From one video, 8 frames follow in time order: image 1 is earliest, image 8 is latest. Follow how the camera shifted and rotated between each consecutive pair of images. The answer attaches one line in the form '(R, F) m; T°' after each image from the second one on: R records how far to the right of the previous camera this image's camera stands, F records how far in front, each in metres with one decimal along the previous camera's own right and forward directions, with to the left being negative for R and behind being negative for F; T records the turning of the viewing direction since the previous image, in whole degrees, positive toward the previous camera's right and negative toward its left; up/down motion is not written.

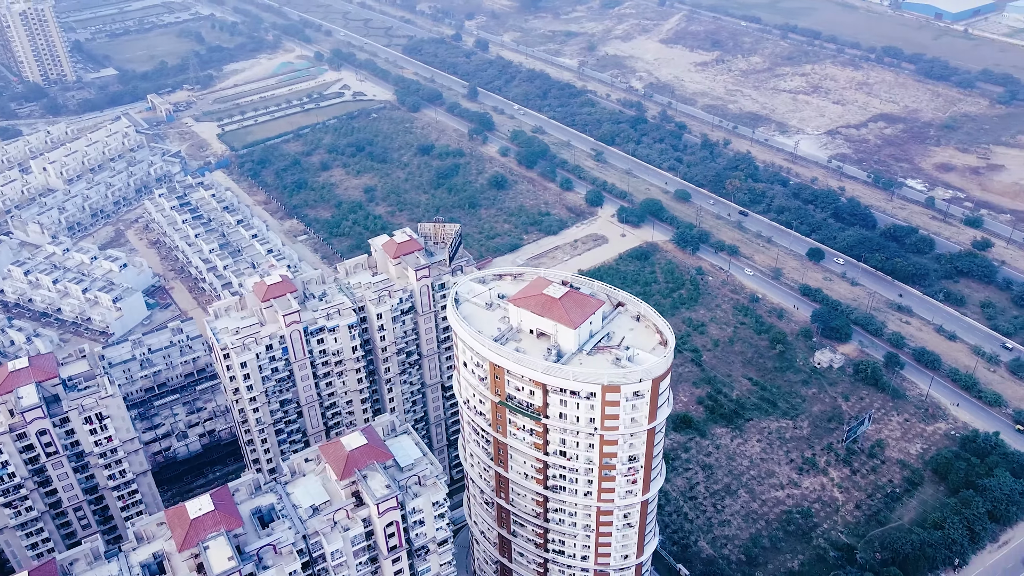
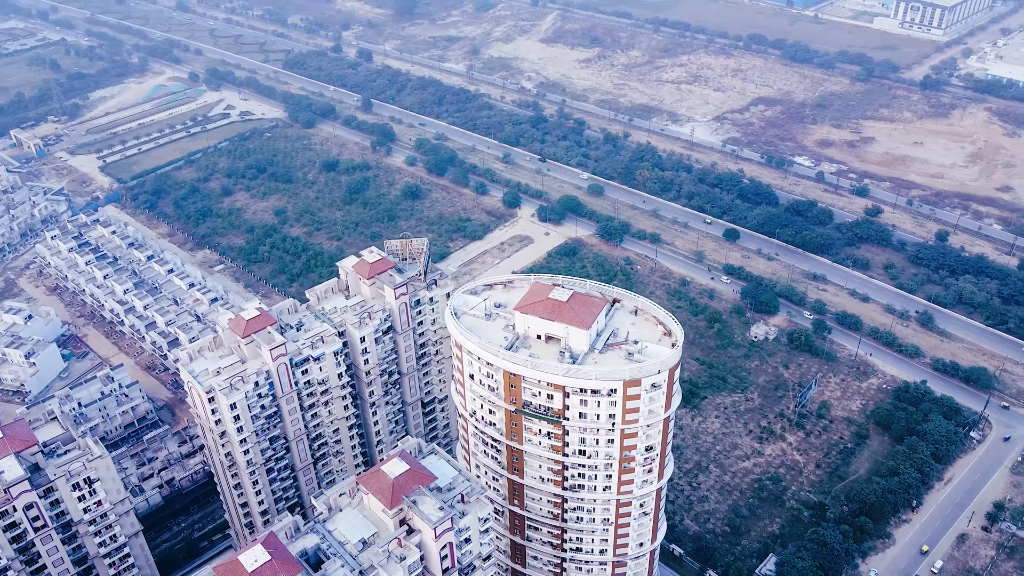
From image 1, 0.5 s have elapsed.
(-6.4, +0.2) m; +9°
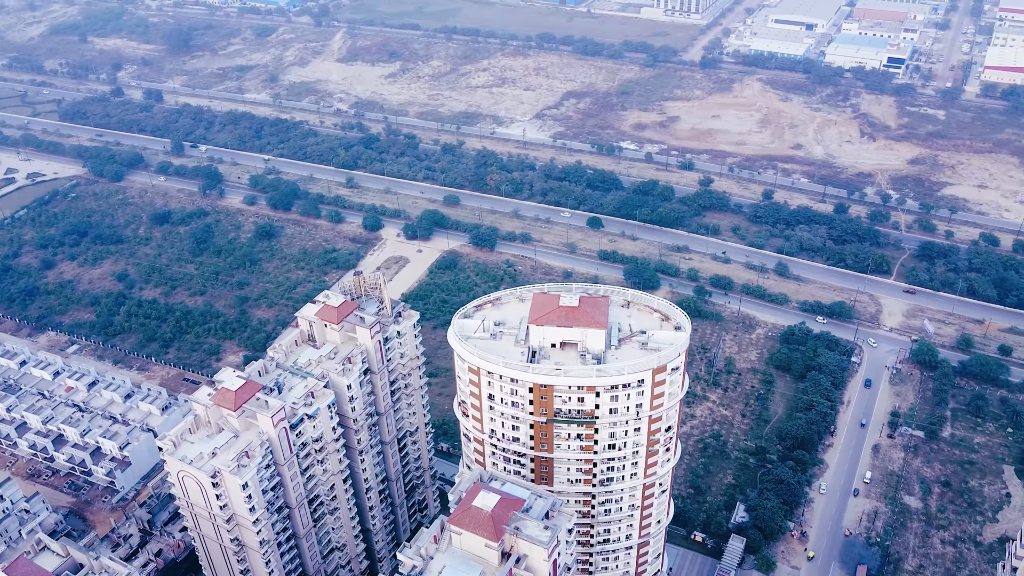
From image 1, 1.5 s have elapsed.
(-11.2, +0.9) m; +15°
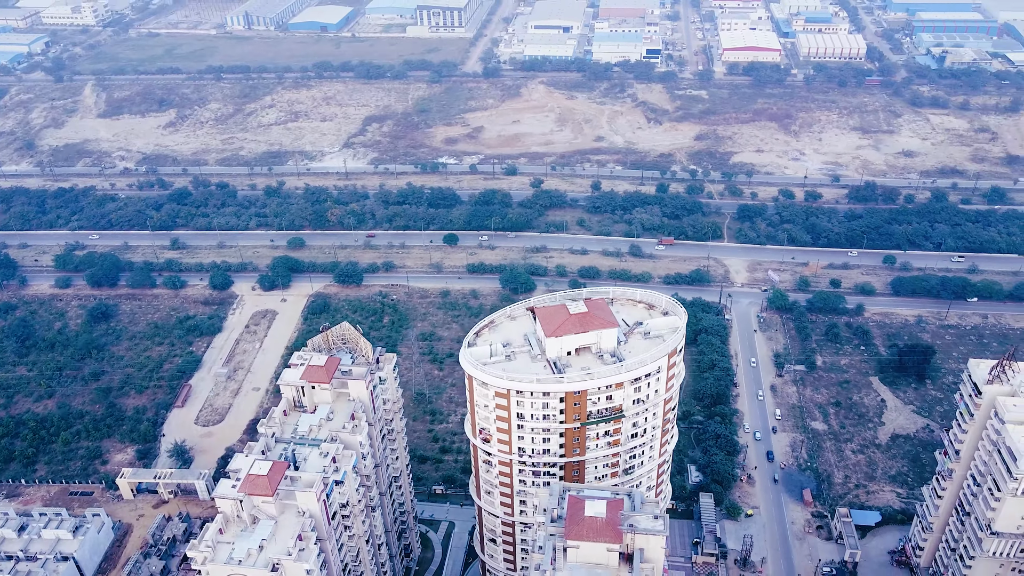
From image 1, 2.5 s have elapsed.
(-12.8, +1.0) m; +17°
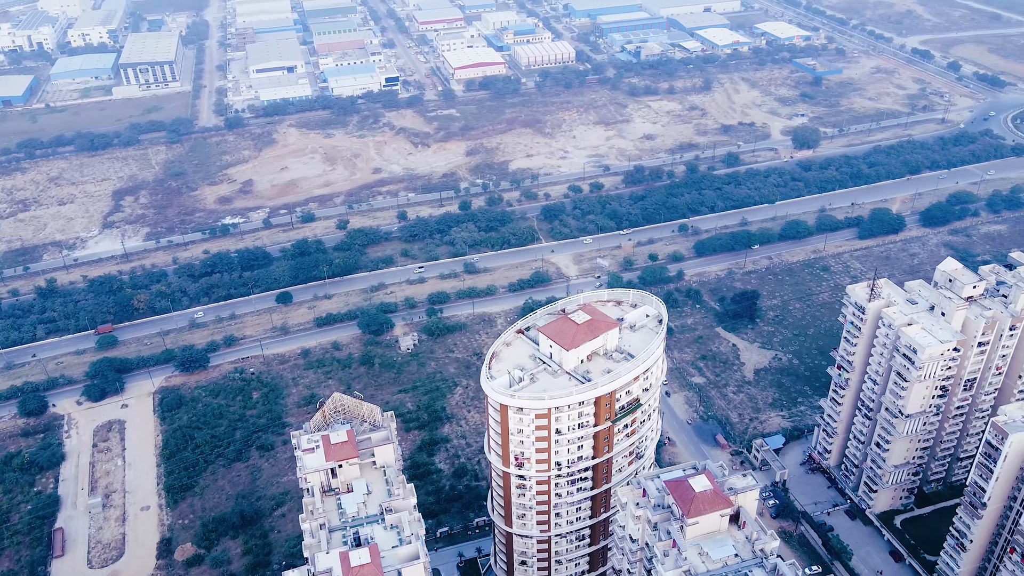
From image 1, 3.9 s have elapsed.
(-15.9, +1.5) m; +21°
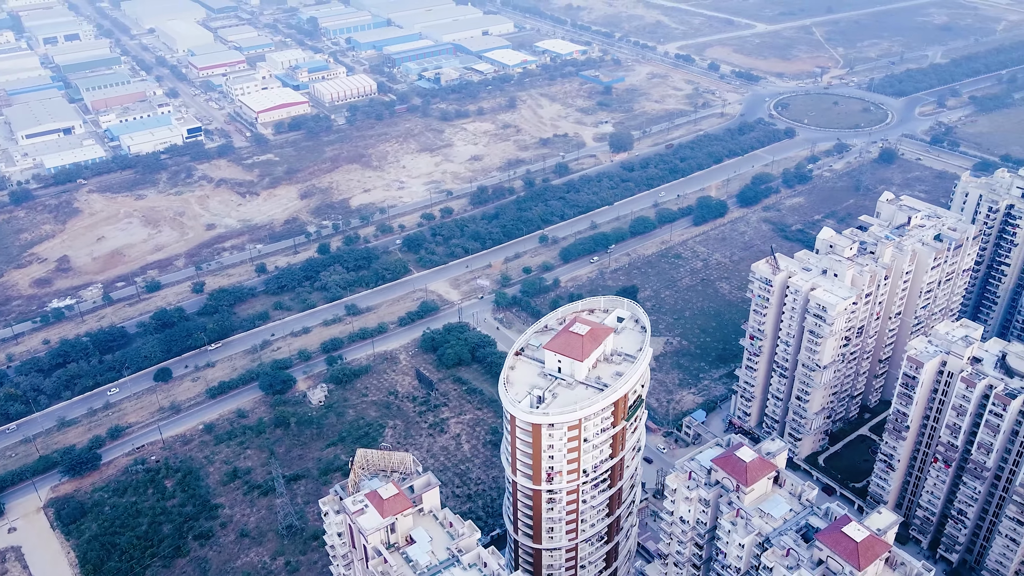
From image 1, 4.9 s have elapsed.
(-12.9, +0.4) m; +16°
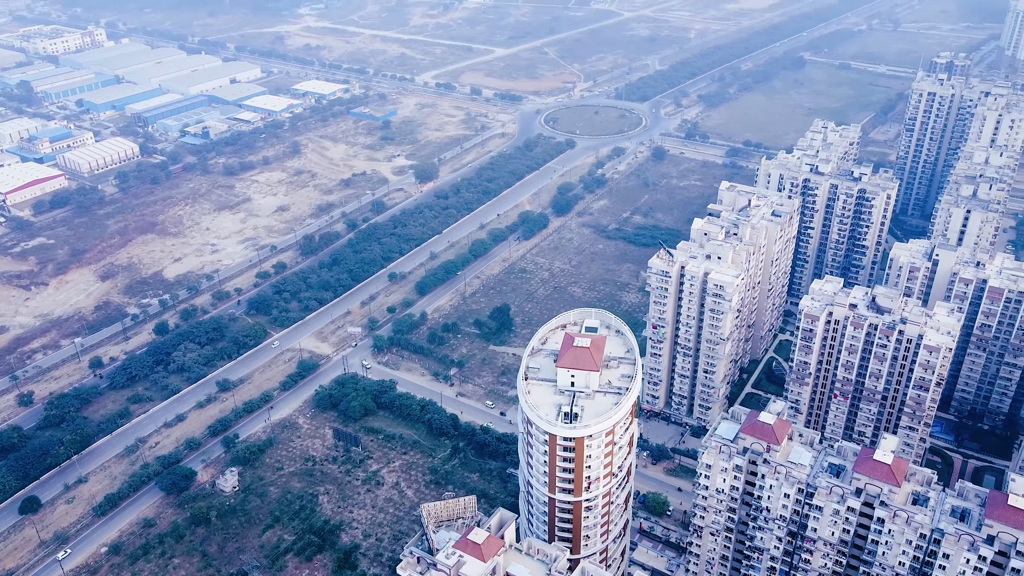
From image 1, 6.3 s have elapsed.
(-16.0, +0.9) m; +19°
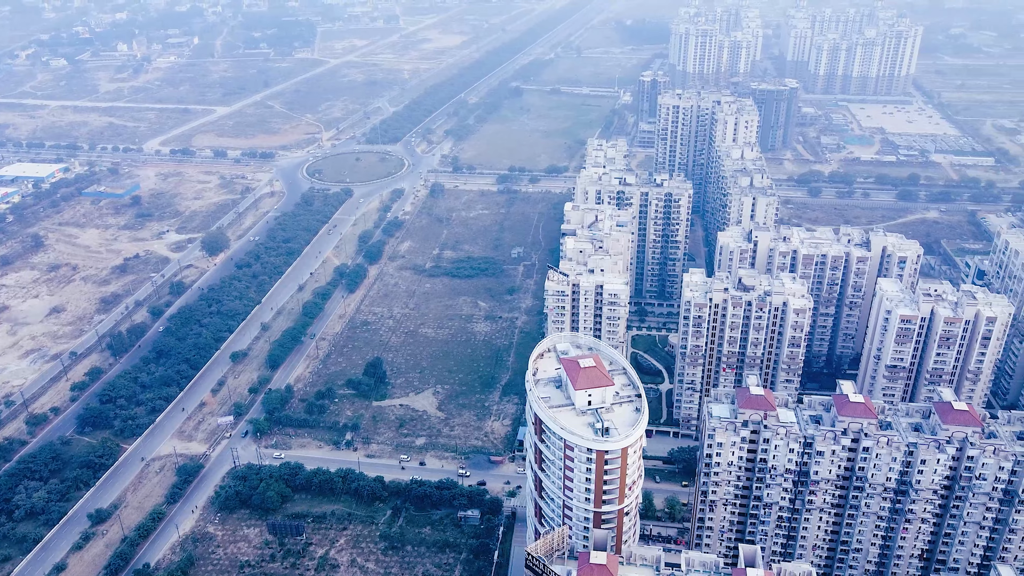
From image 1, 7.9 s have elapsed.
(-19.2, +1.3) m; +21°
